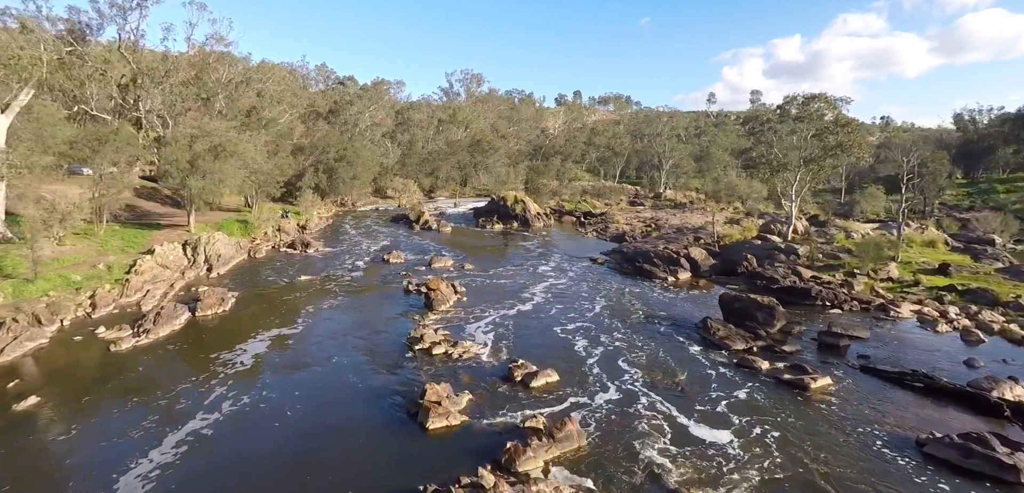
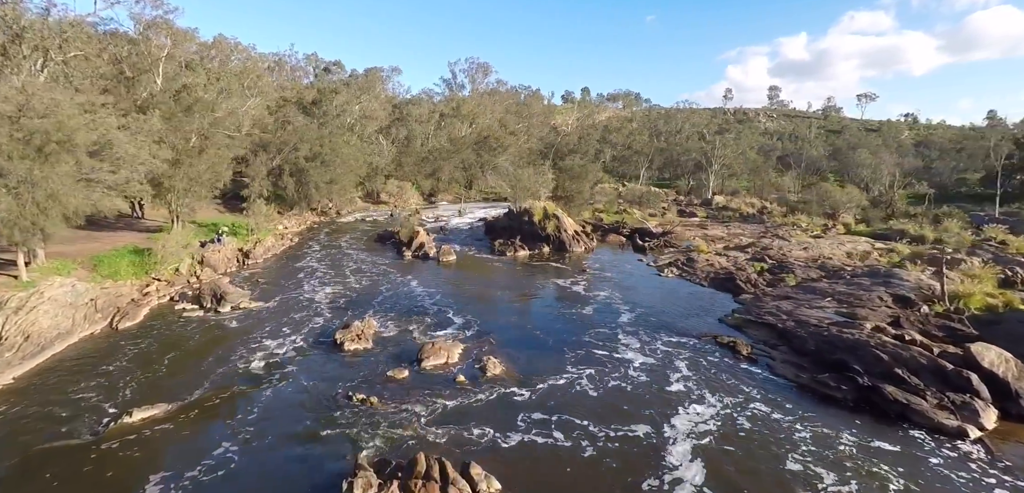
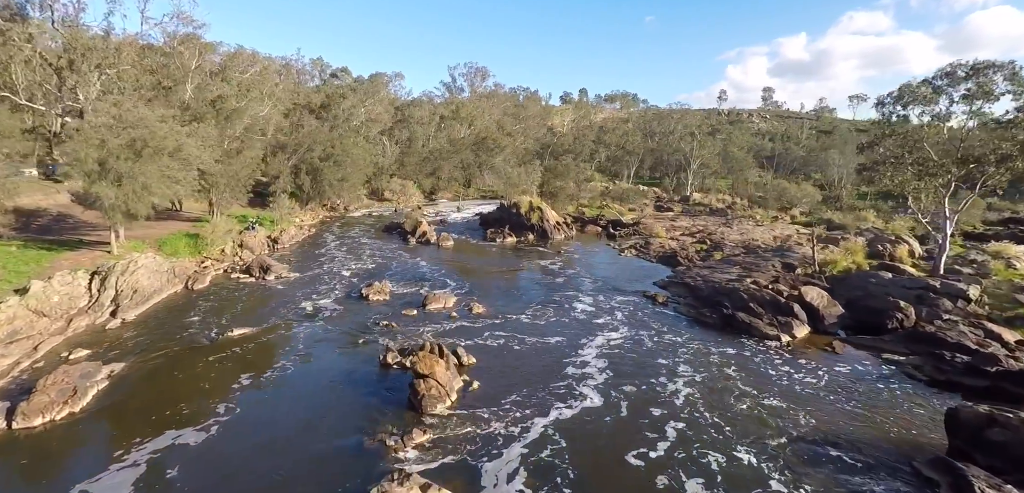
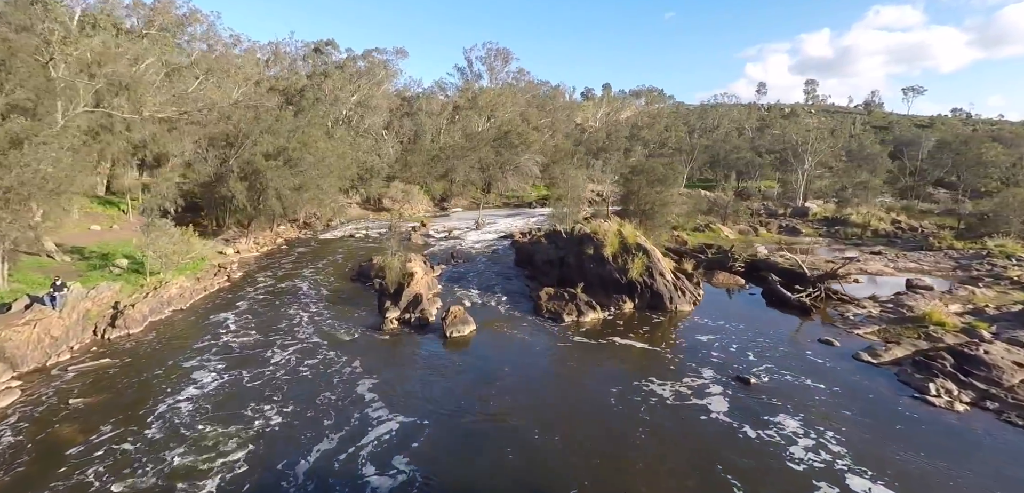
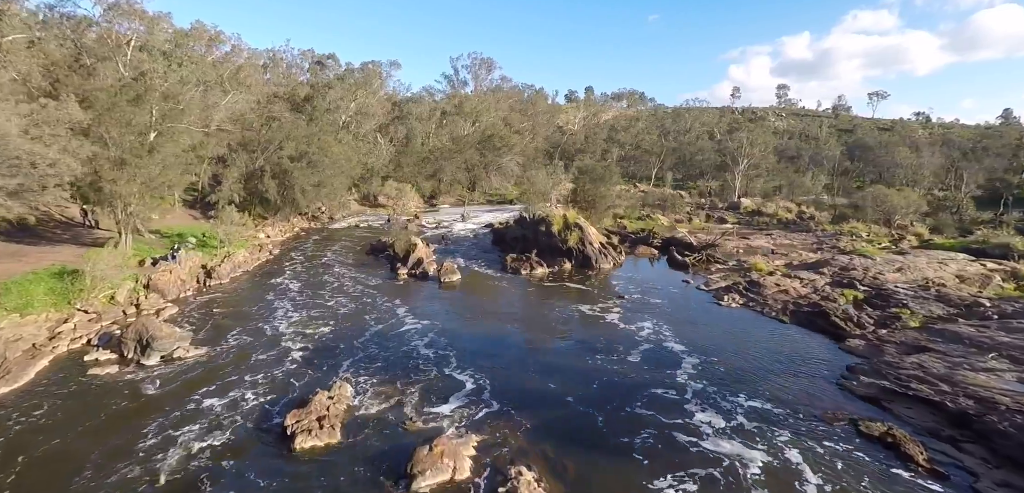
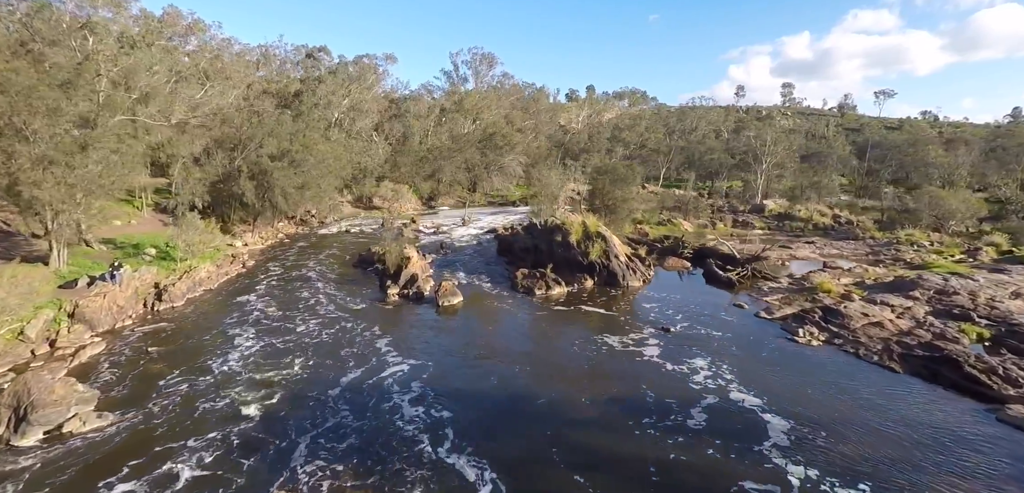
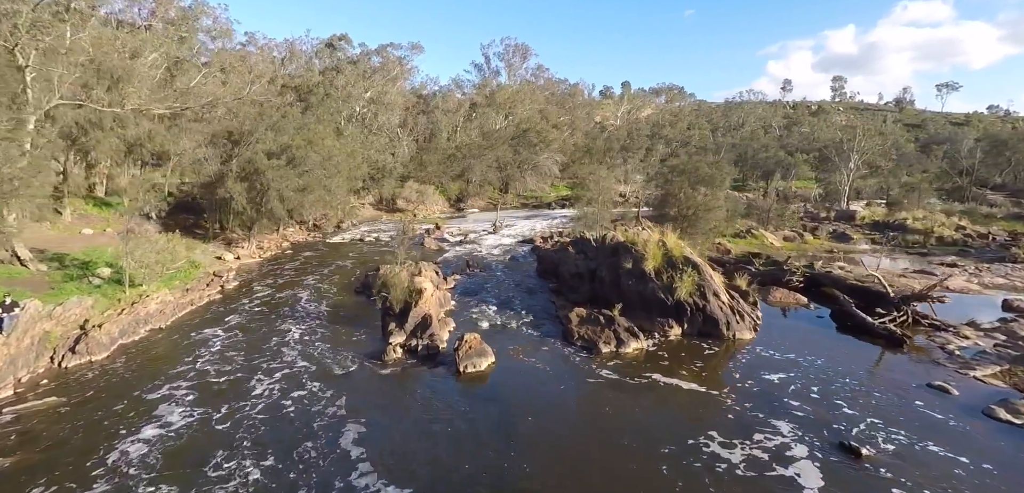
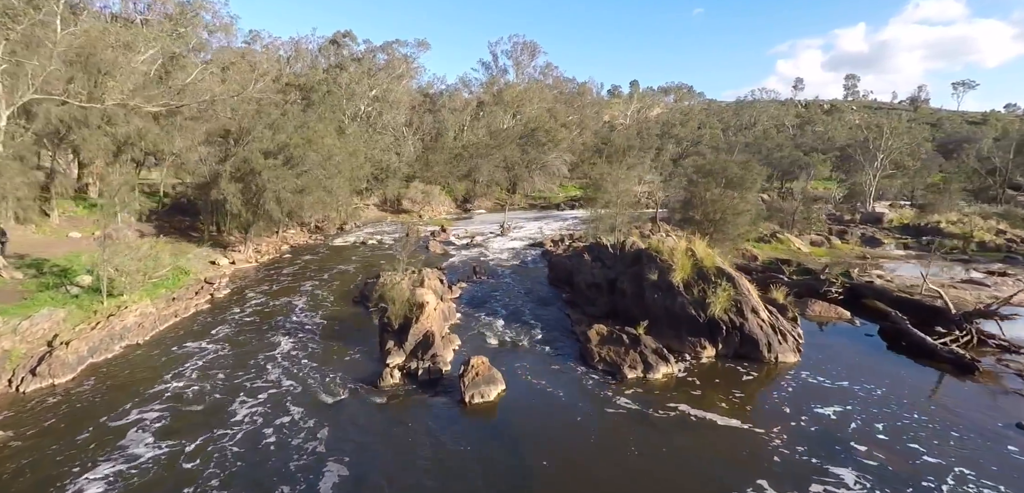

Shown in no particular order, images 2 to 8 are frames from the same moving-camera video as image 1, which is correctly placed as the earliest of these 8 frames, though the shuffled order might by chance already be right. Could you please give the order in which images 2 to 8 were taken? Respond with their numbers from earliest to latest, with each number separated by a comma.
3, 2, 5, 6, 4, 7, 8
